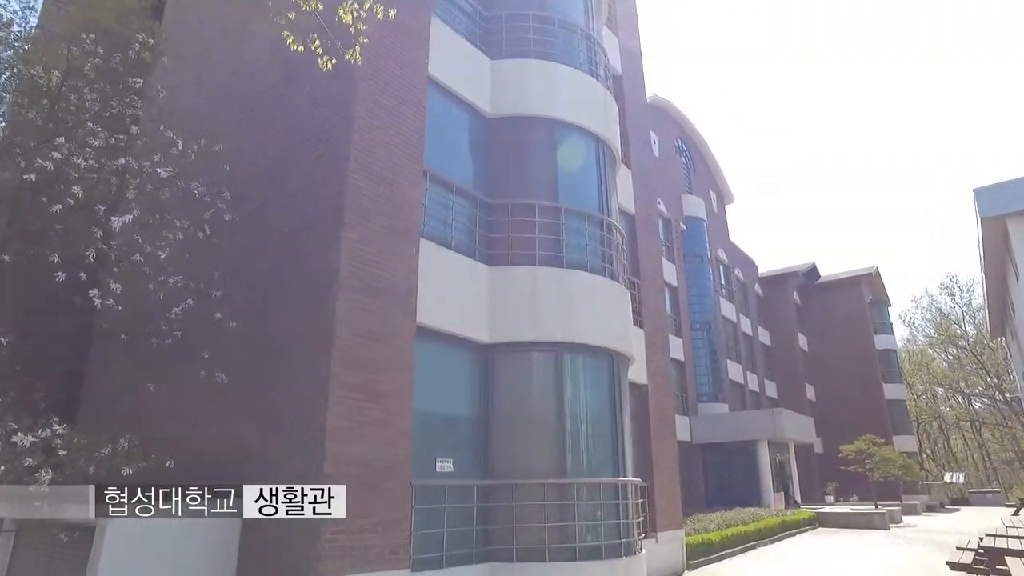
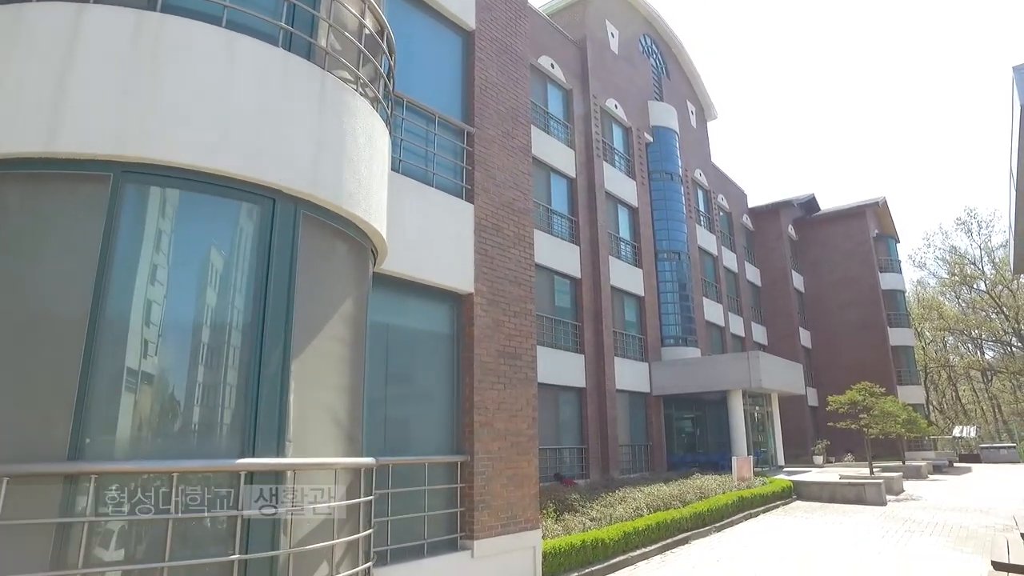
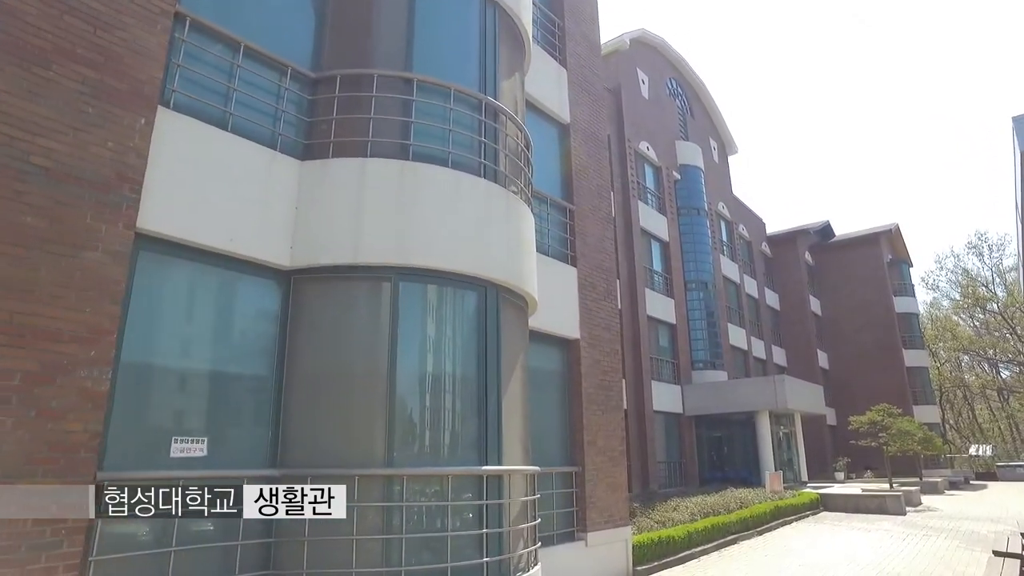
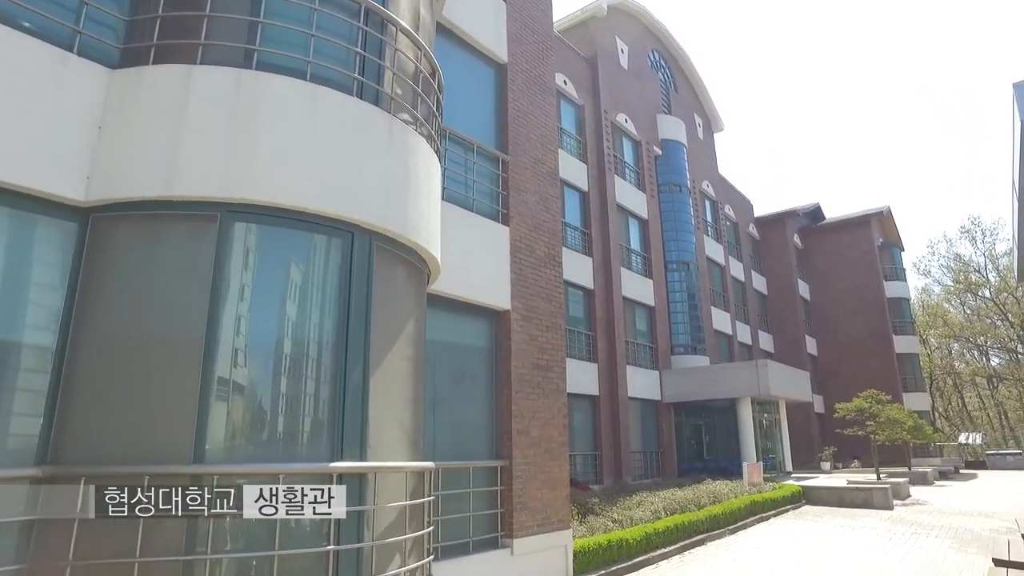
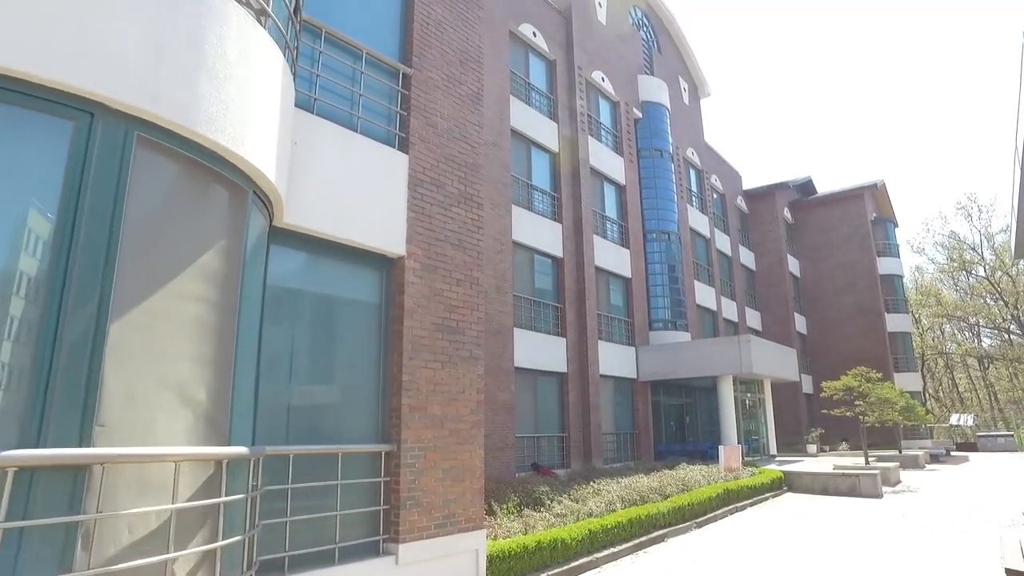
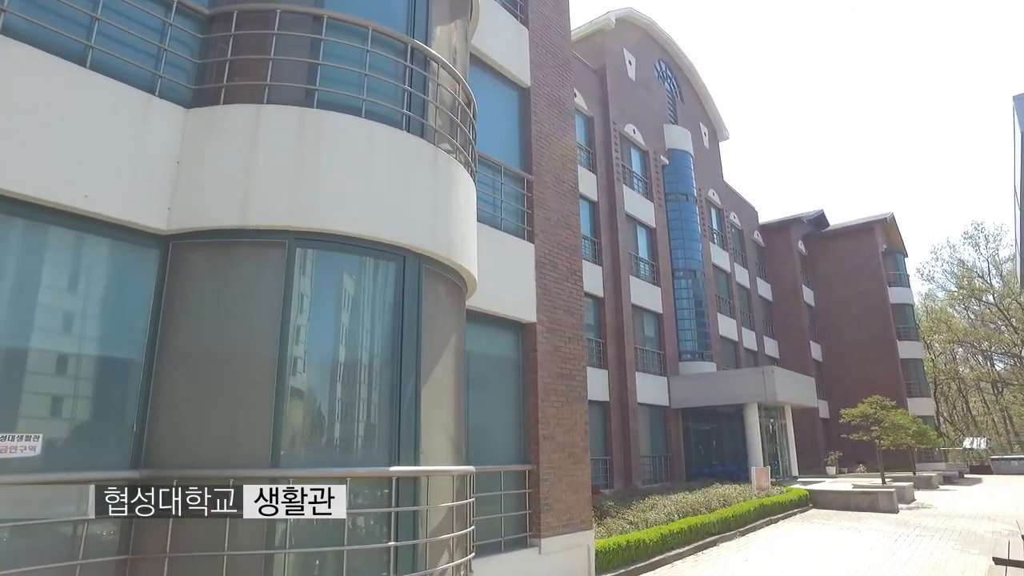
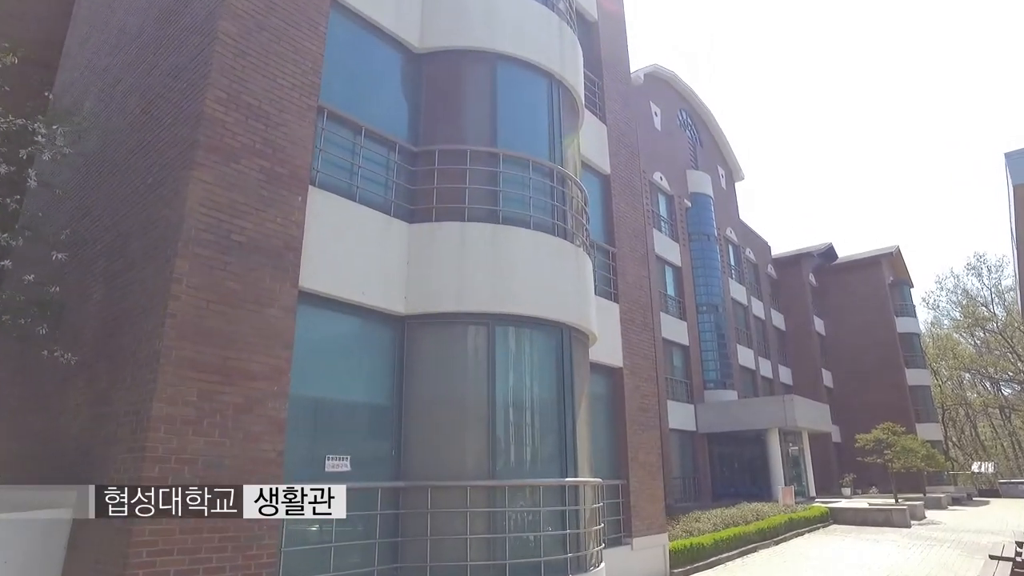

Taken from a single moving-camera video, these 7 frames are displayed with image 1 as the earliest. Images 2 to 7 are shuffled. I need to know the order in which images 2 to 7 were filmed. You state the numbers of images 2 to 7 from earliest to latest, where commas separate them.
7, 3, 6, 4, 2, 5
